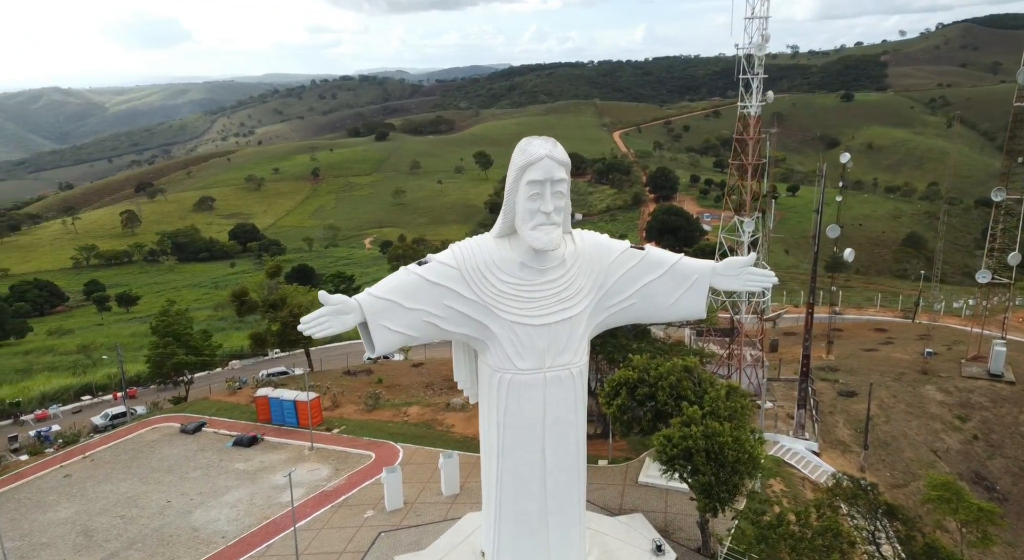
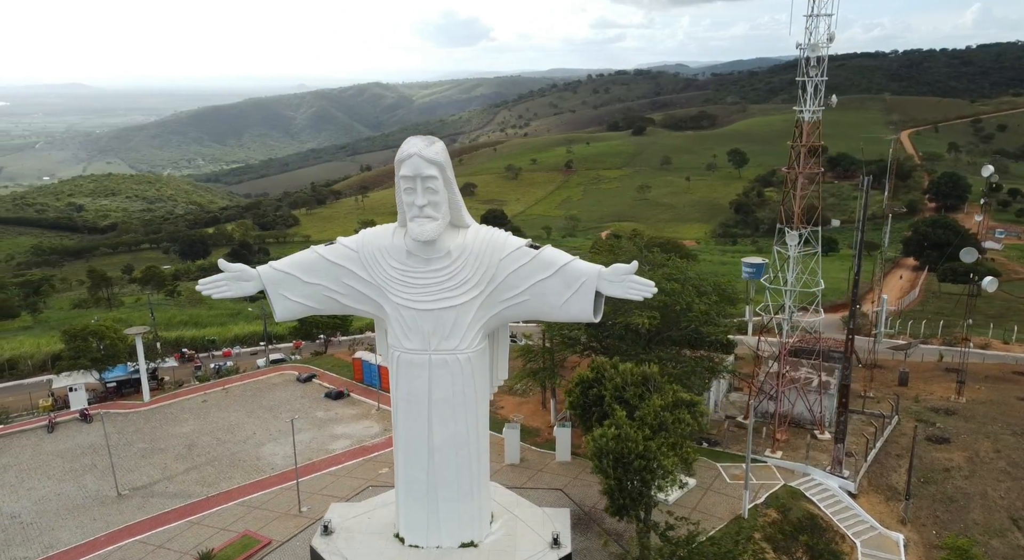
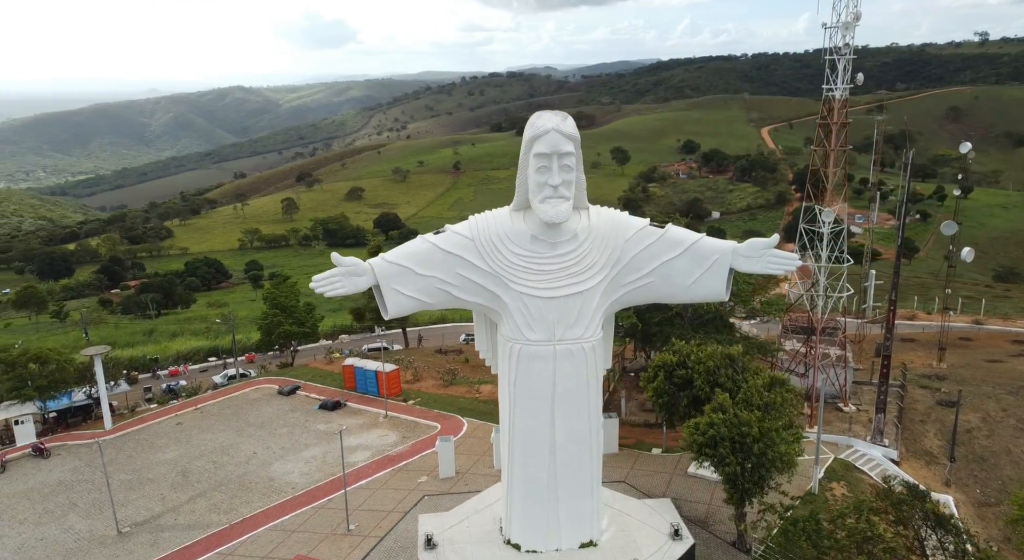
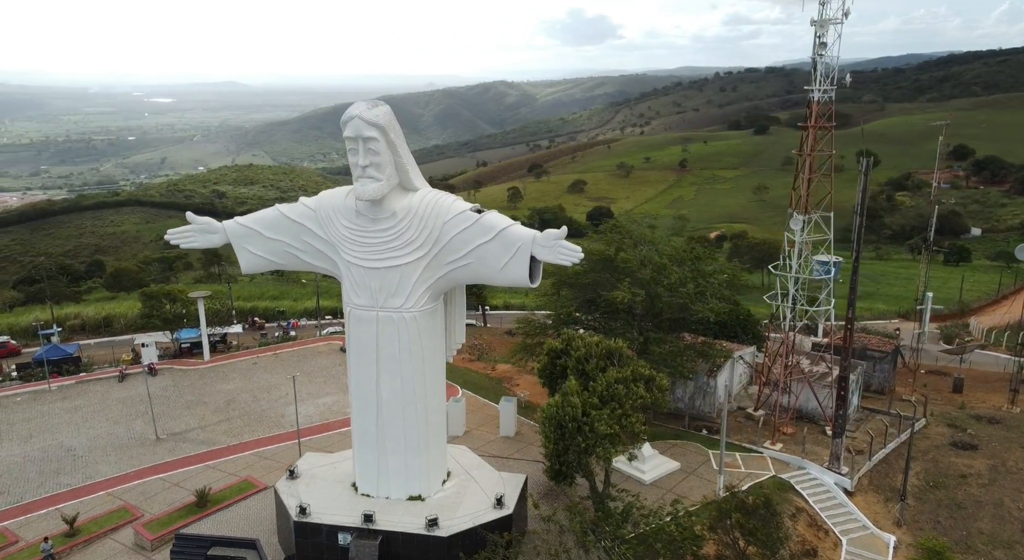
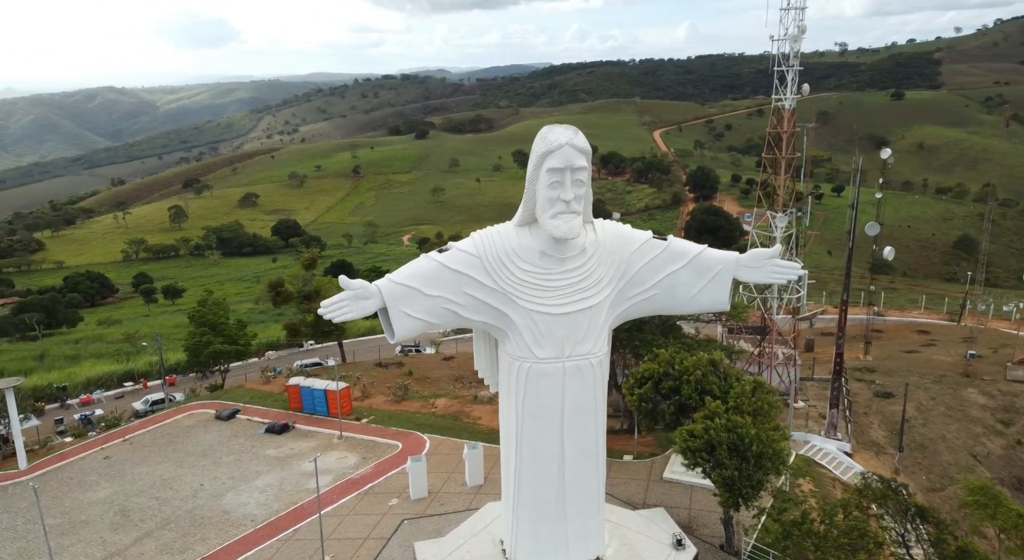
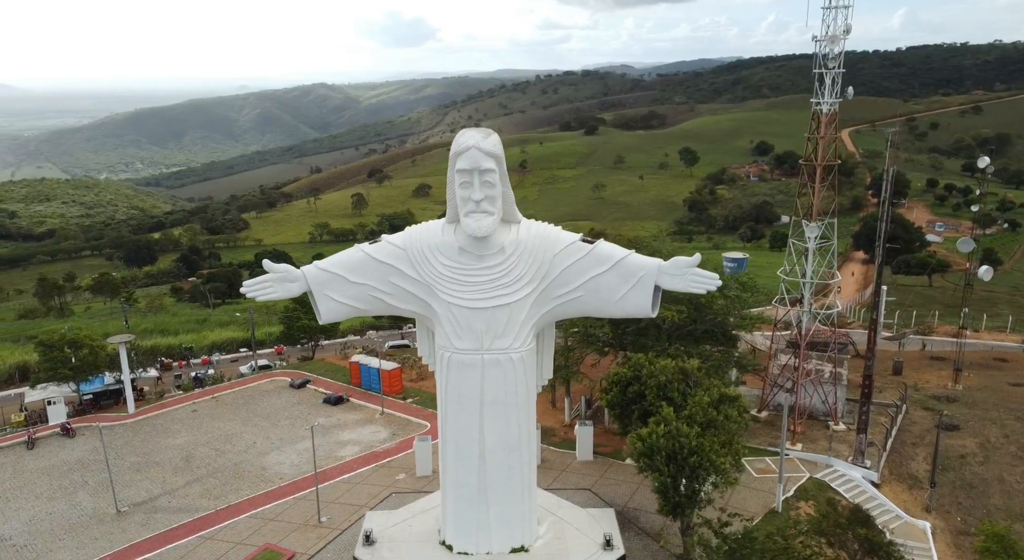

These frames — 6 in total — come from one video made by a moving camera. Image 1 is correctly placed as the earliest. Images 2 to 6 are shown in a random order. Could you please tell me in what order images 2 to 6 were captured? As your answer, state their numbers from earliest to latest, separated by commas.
5, 3, 6, 2, 4
